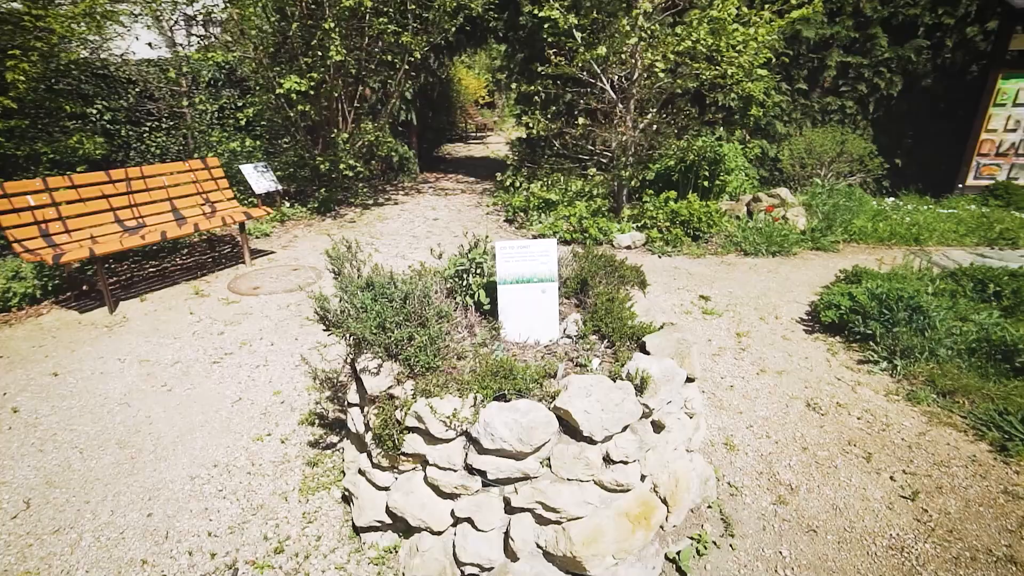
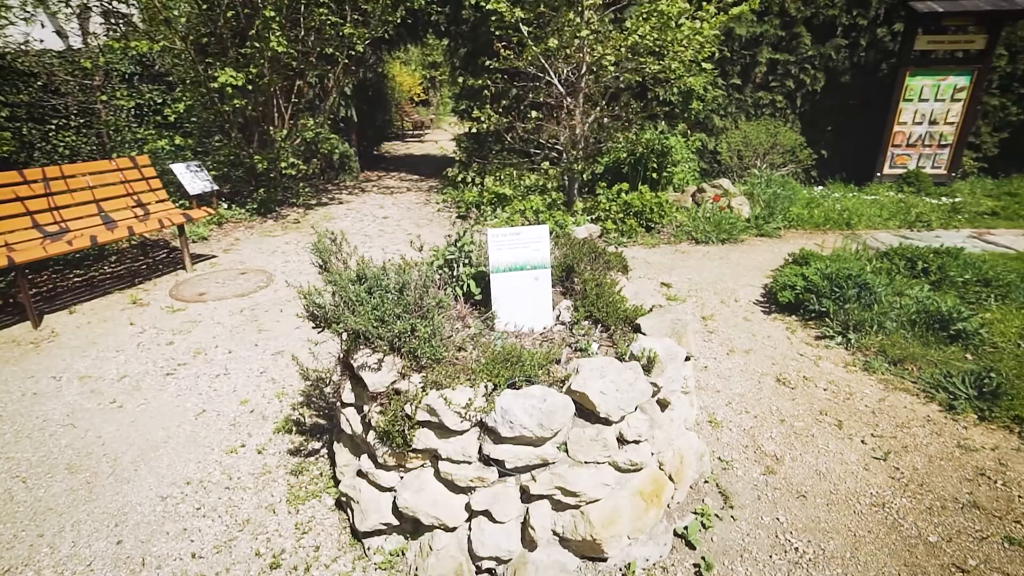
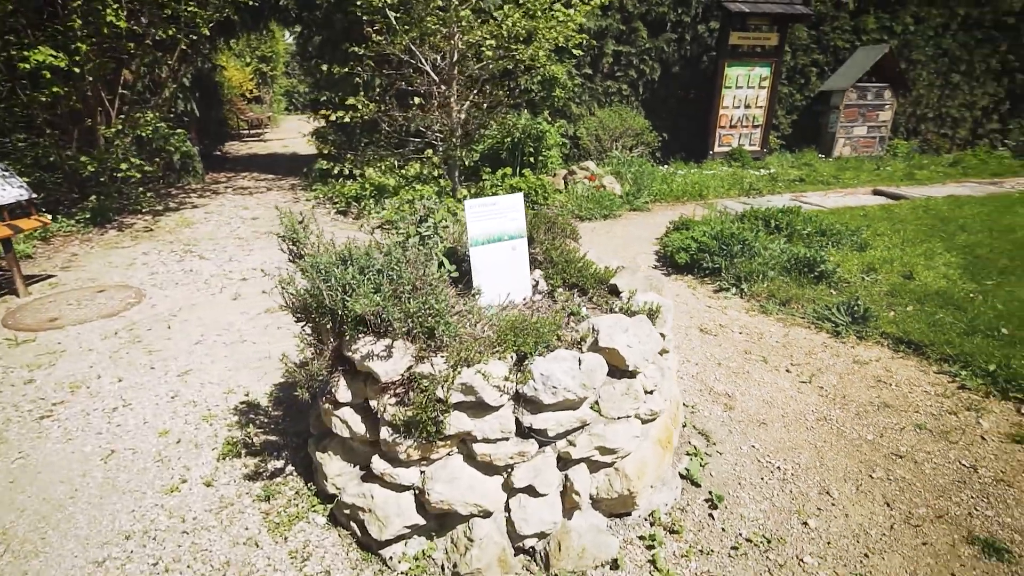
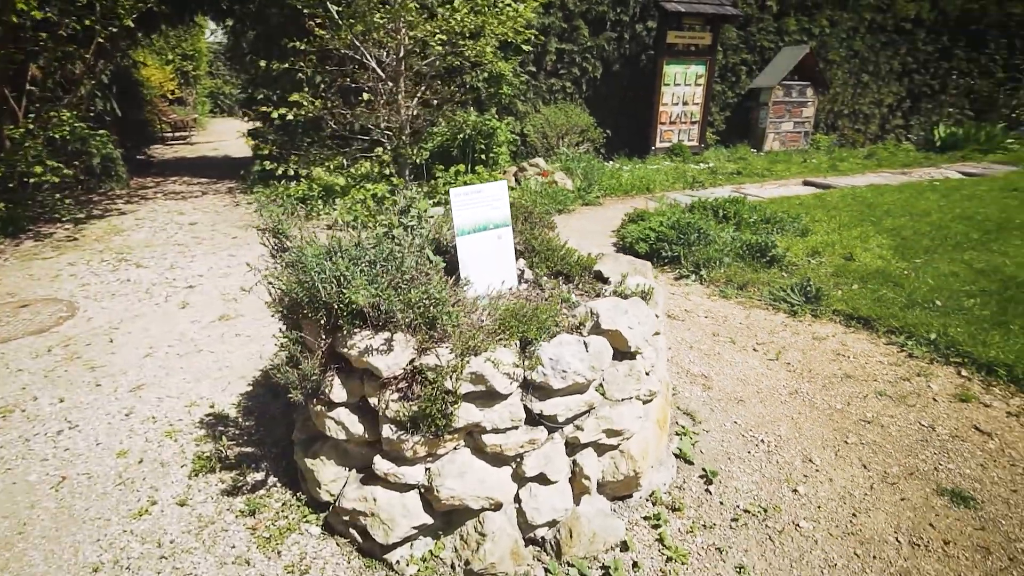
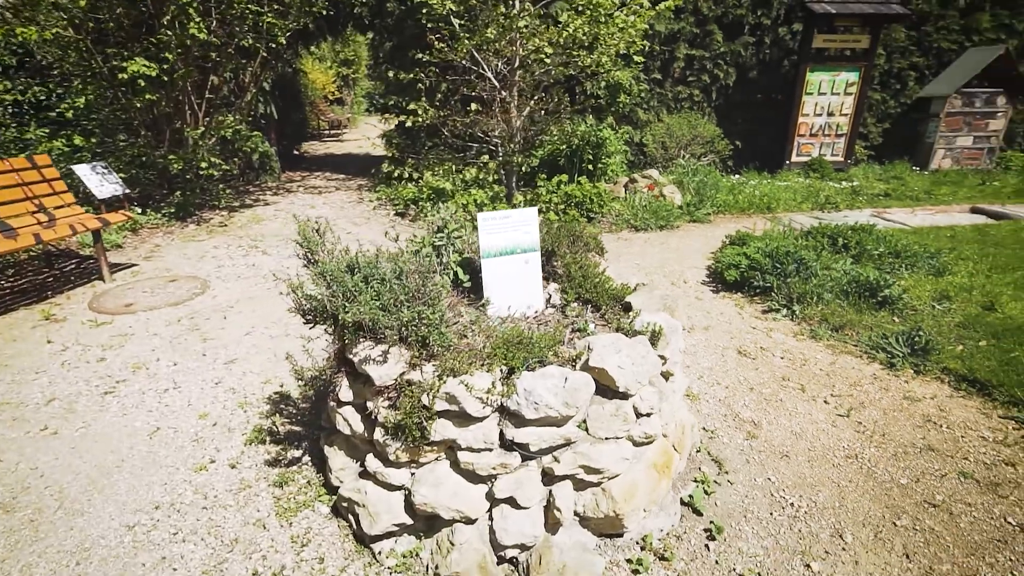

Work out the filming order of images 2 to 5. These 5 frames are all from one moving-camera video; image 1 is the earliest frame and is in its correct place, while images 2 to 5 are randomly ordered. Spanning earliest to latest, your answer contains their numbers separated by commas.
2, 5, 3, 4
